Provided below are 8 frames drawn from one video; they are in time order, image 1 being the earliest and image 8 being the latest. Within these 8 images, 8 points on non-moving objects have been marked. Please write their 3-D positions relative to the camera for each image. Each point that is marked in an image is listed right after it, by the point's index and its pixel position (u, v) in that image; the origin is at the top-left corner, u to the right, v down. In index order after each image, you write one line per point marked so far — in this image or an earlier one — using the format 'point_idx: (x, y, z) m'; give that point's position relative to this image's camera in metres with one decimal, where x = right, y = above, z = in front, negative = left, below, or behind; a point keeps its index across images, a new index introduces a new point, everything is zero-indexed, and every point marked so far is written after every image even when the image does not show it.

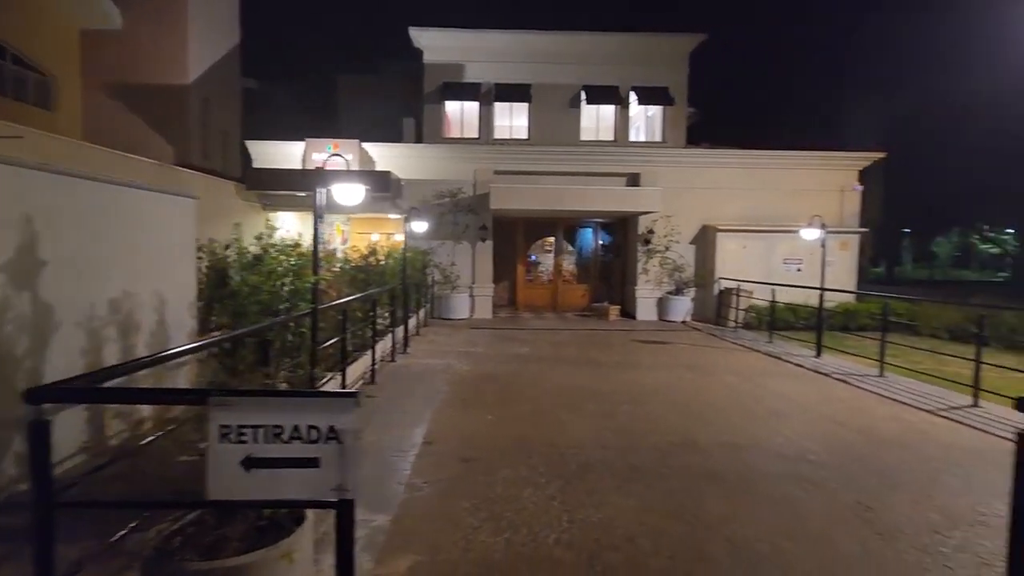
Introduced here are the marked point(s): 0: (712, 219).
0: (+5.2, +1.8, +13.8) m
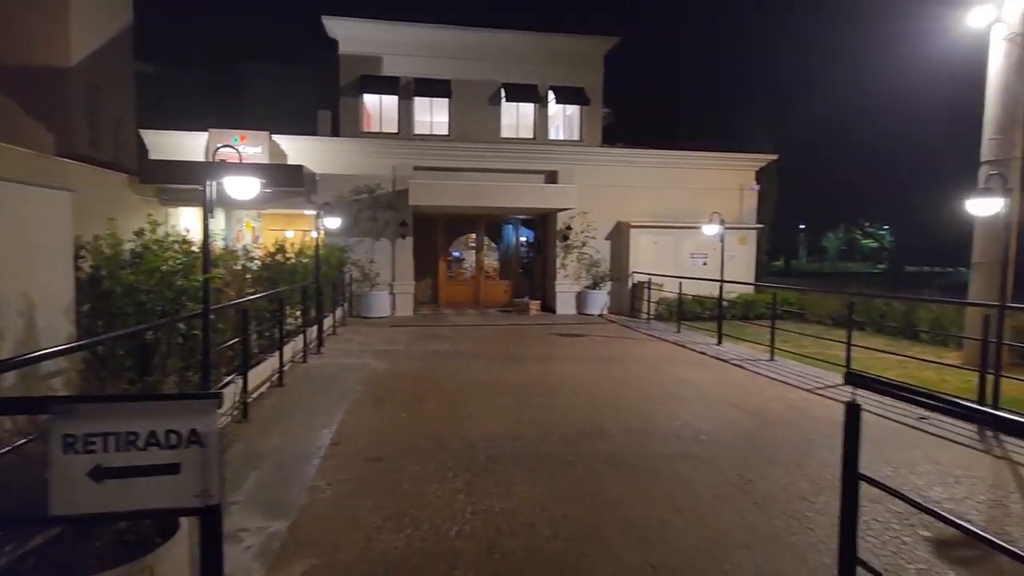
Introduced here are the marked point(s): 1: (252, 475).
0: (+3.1, +2.0, +14.4) m
1: (-1.9, -1.4, +3.9) m
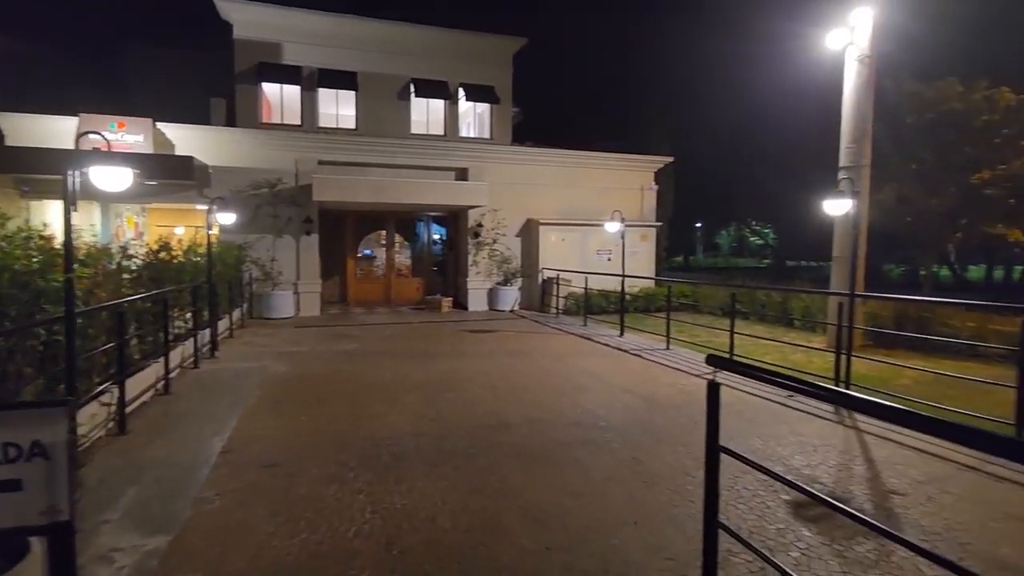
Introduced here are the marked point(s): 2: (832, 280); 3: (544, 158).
0: (+0.7, +2.1, +14.7) m
1: (-2.6, -1.4, +3.6) m
2: (+5.1, +0.1, +8.6) m
3: (+0.9, +3.6, +14.6) m
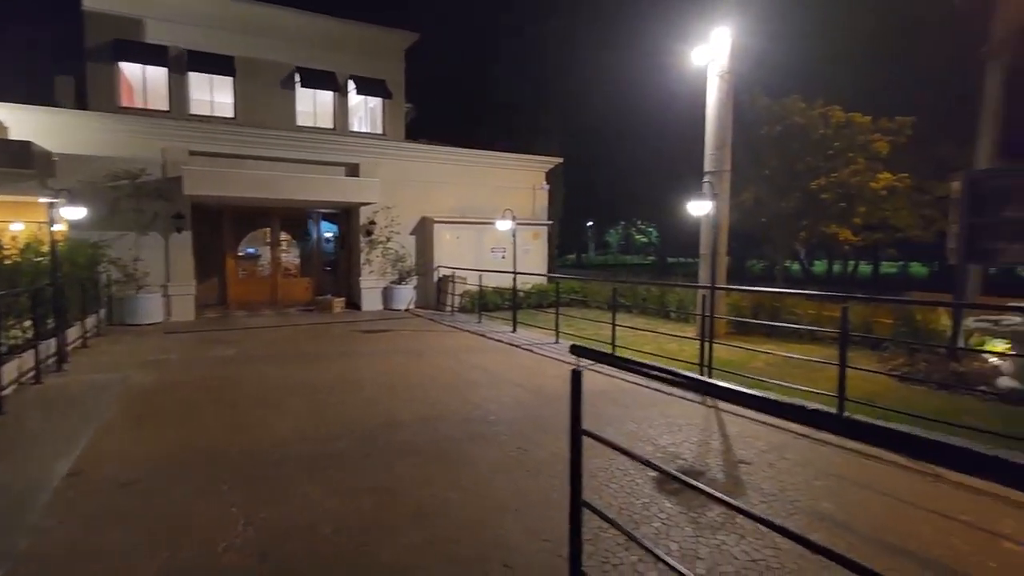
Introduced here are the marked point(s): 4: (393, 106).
0: (-2.2, +2.1, +14.6) m
1: (-3.3, -1.4, +3.1) m
2: (+3.3, +0.2, +9.4) m
3: (-2.0, +3.6, +14.6) m
4: (-3.5, +5.4, +15.7) m
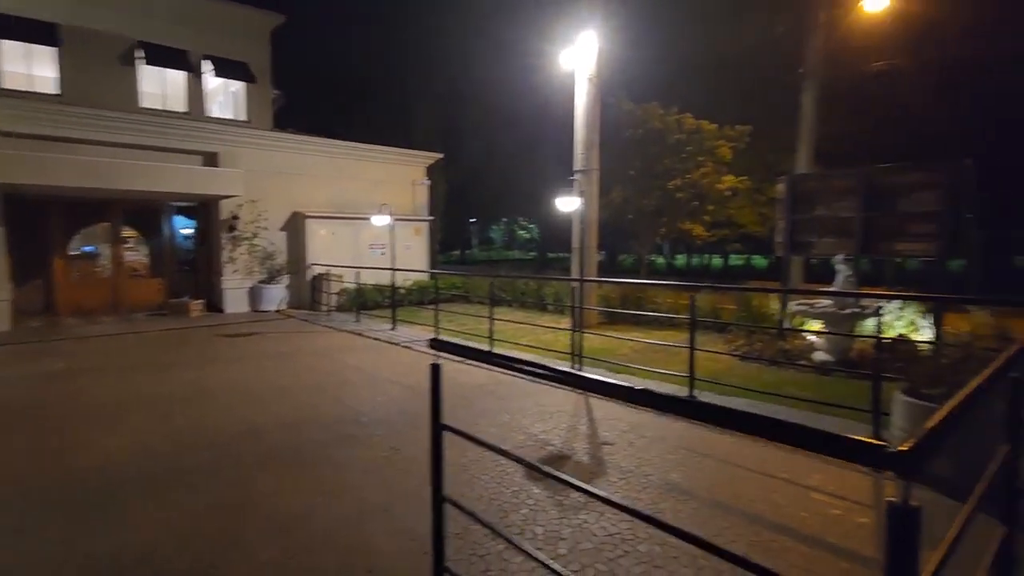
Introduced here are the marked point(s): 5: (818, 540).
0: (-5.4, +2.2, +13.8) m
1: (-4.0, -1.5, +2.4) m
2: (+1.1, +0.4, +9.9) m
3: (-5.2, +3.7, +13.8) m
4: (-7.0, +5.4, +14.6) m
5: (+1.6, -1.3, +2.8) m
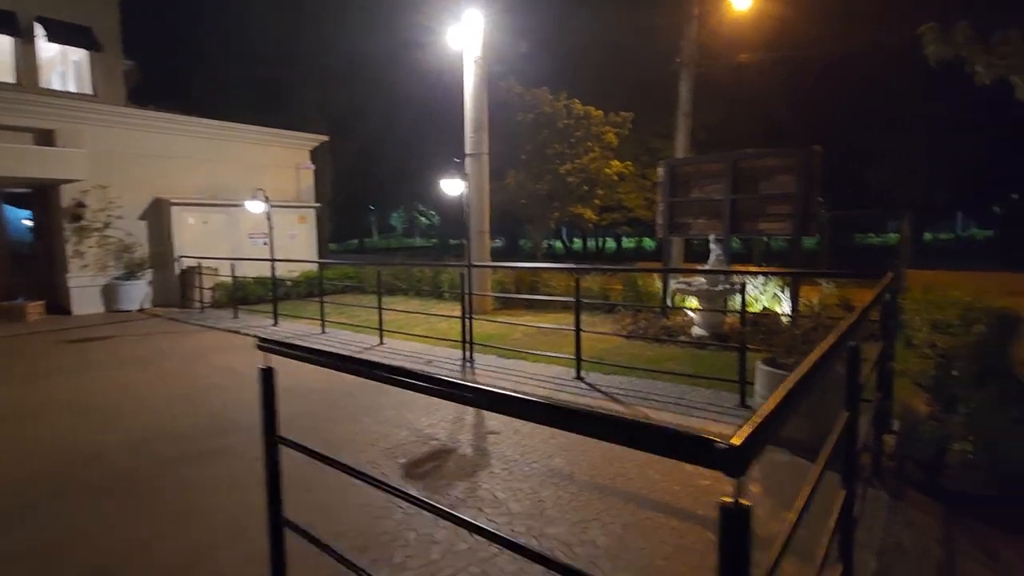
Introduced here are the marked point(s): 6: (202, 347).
0: (-8.1, +2.3, +12.3) m
1: (-4.5, -1.6, +1.4) m
2: (-0.8, +0.6, +9.7) m
3: (-7.9, +3.8, +12.3) m
4: (-9.8, +5.4, +12.7) m
5: (+1.0, -1.2, +2.9) m
6: (-4.5, -0.9, +7.7) m
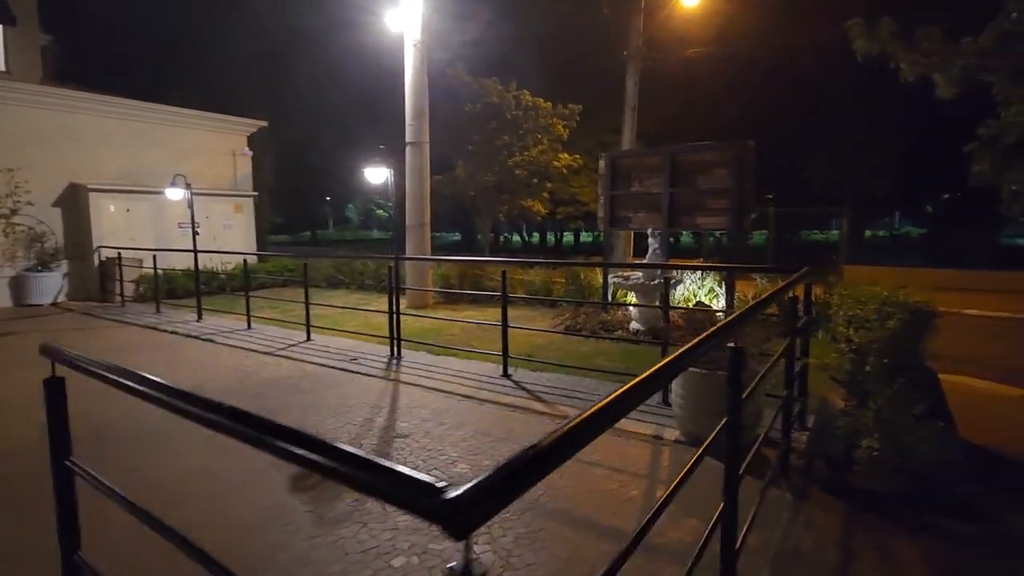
0: (-9.3, +2.4, +11.5) m
1: (-5.0, -1.5, +0.9) m
2: (-1.9, +0.7, +9.4) m
3: (-9.1, +3.9, +11.4) m
4: (-11.0, +5.6, +11.7) m
5: (+0.4, -1.2, +2.7) m
6: (-5.4, -0.8, +7.1) m
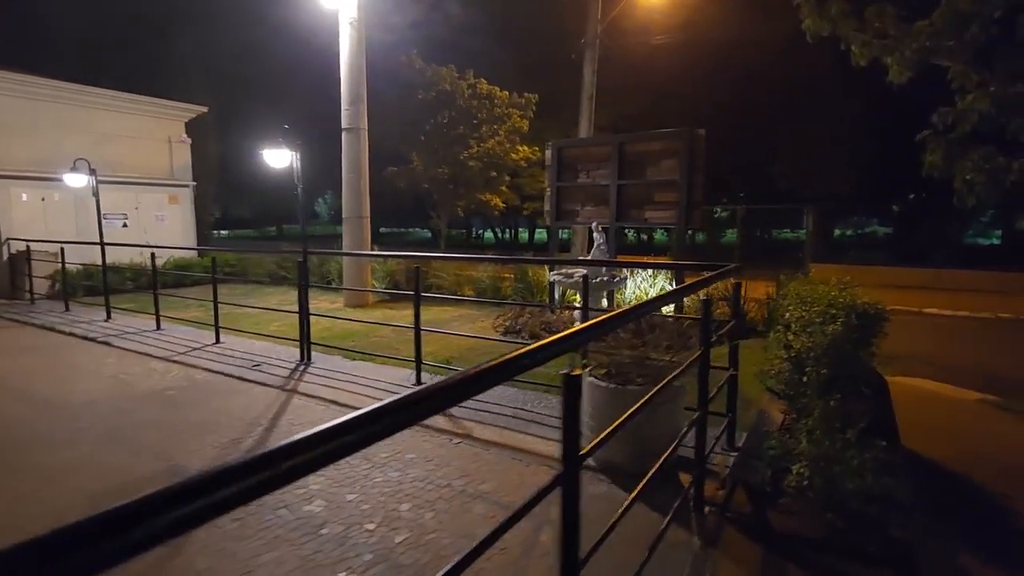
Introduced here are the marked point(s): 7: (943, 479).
0: (-10.3, +2.5, +10.5) m
1: (-5.5, -1.5, +0.1) m
2: (-2.8, +0.8, +8.7) m
3: (-10.1, +4.0, +10.5) m
4: (-12.0, +5.7, +10.7) m
5: (-0.3, -1.2, +2.2) m
6: (-6.3, -0.7, +6.3) m
7: (+2.9, -1.3, +3.5) m
